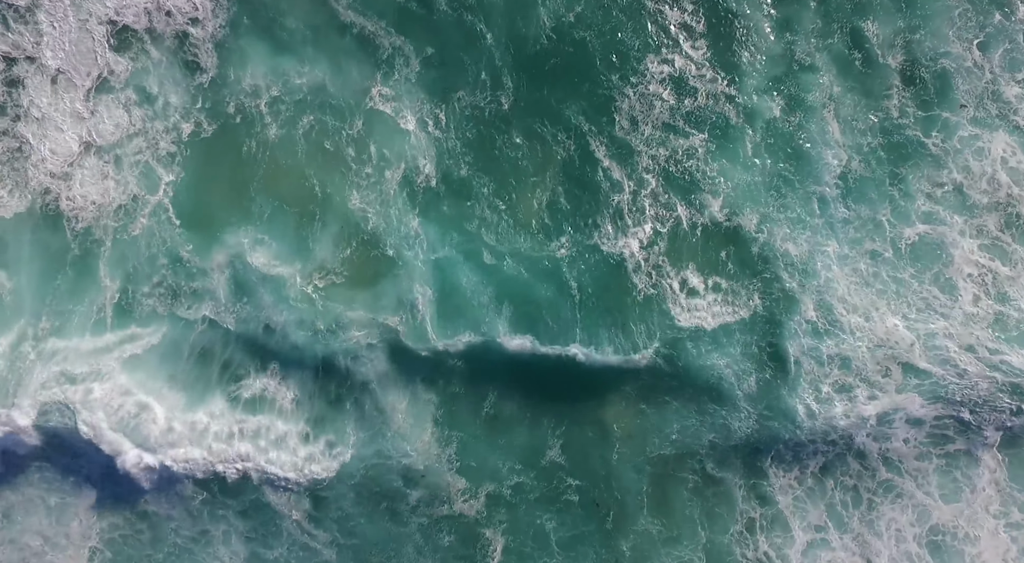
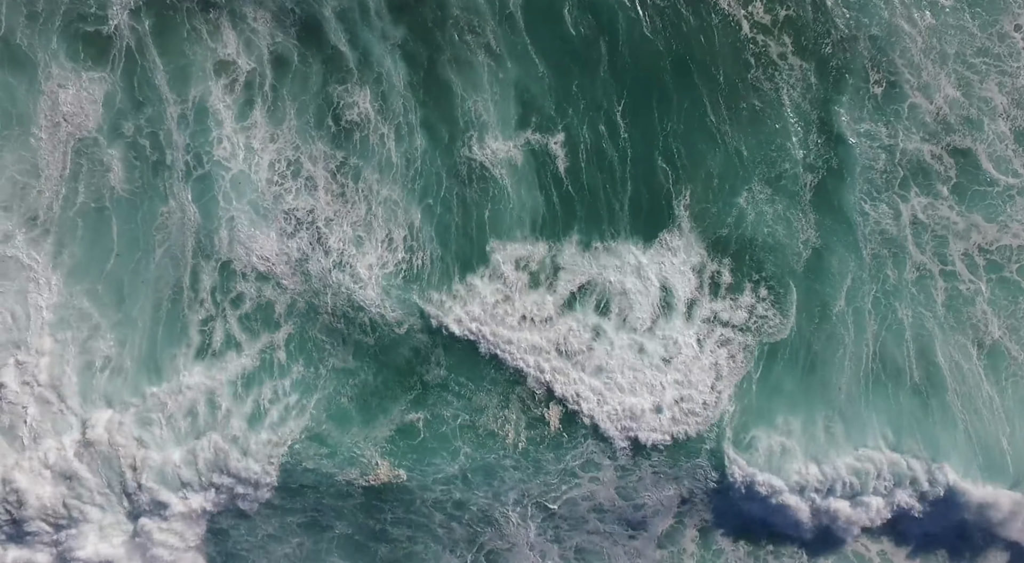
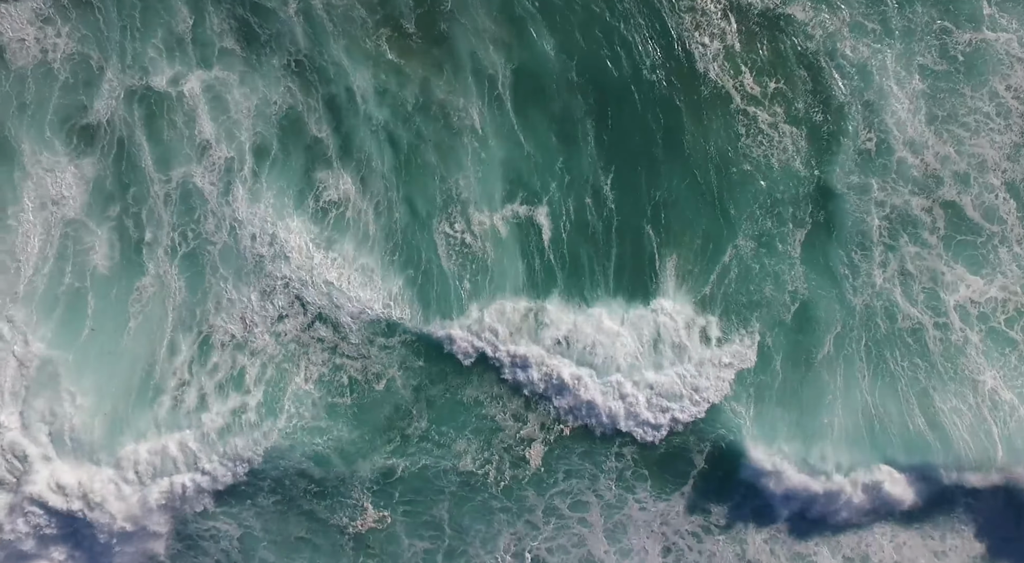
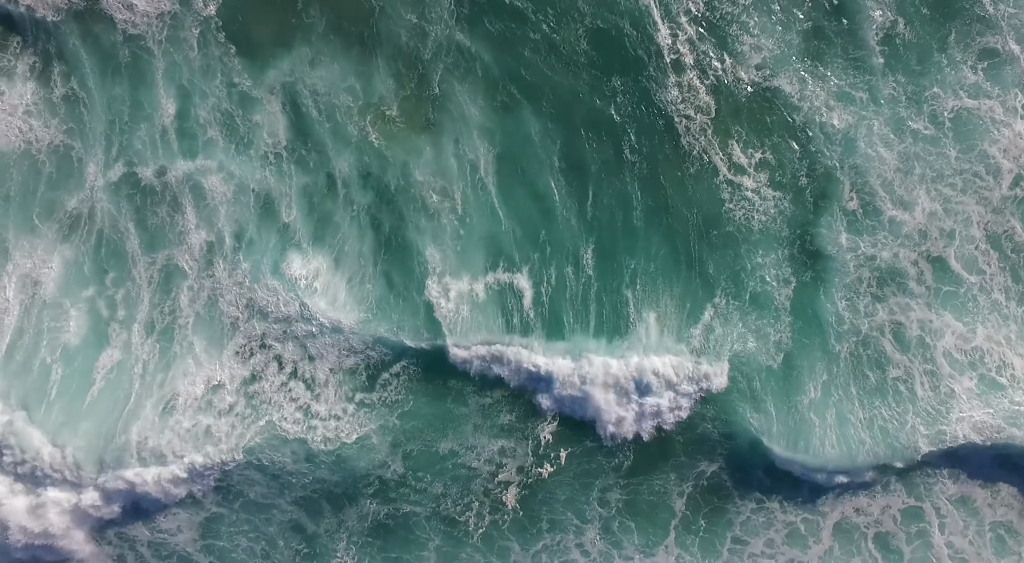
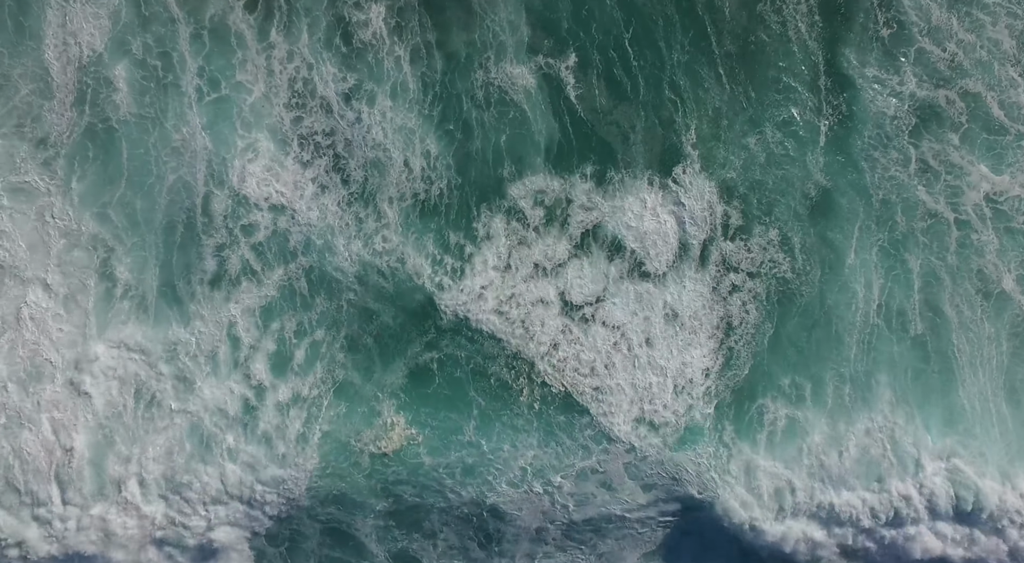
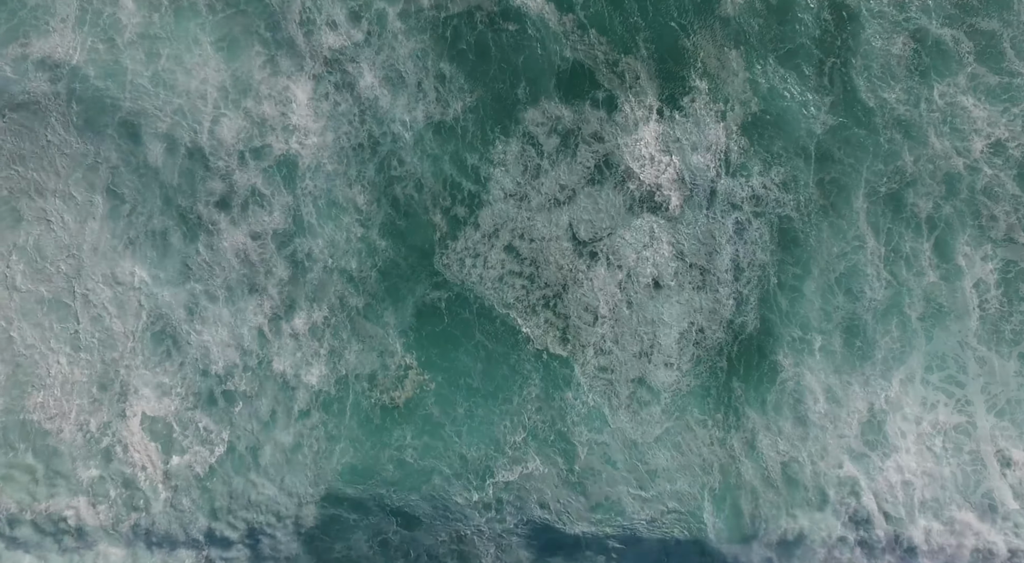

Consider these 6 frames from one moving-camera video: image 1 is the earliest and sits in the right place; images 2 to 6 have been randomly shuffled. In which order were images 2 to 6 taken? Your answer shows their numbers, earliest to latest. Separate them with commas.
4, 3, 2, 5, 6
